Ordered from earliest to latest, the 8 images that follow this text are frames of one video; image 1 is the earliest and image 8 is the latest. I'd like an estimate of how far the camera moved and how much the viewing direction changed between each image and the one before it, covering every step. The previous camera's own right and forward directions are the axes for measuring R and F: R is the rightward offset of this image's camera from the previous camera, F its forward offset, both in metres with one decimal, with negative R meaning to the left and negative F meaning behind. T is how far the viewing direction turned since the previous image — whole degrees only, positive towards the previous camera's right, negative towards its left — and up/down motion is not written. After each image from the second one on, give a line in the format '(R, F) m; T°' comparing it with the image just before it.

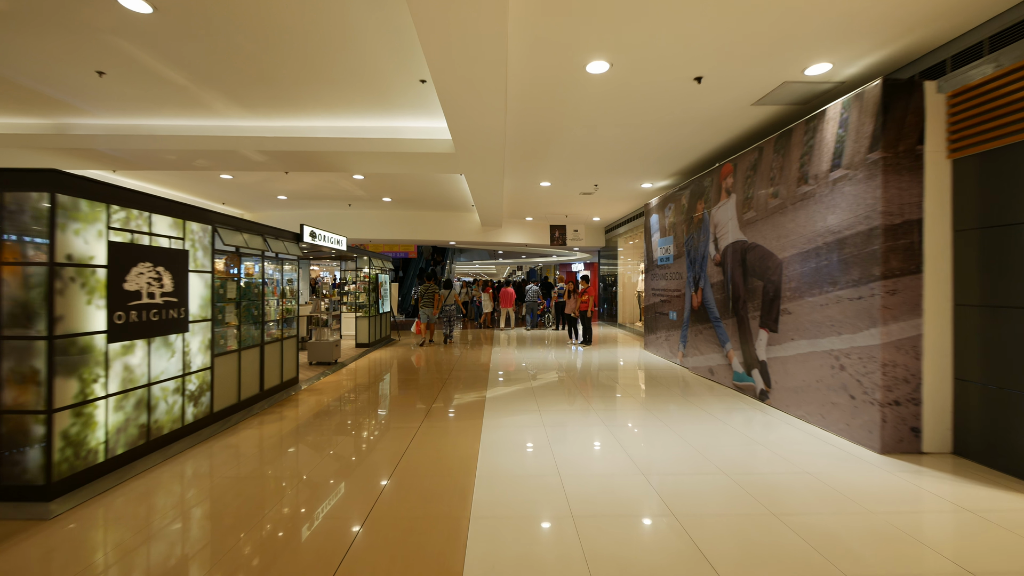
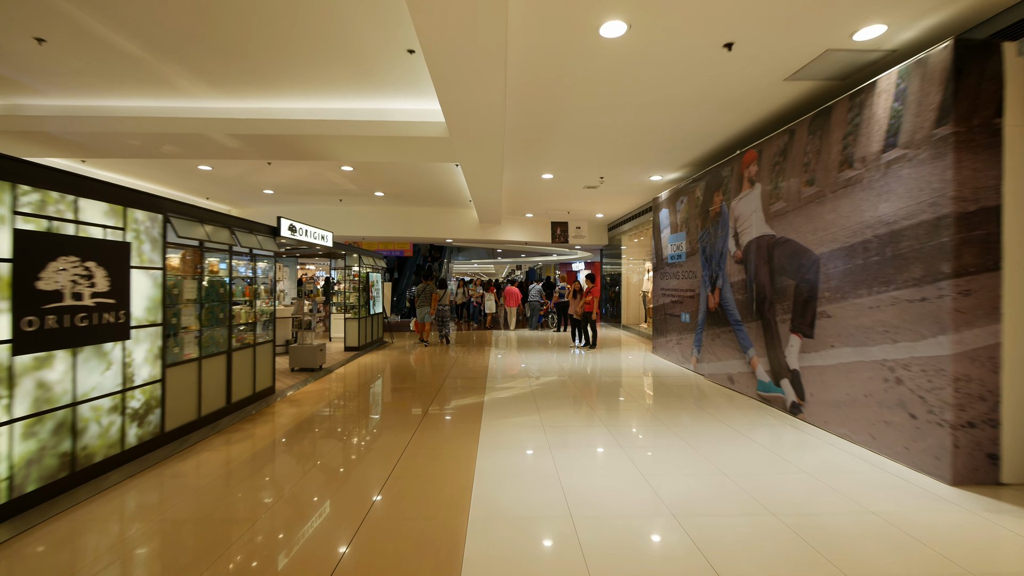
(0.0, +0.5) m; 0°
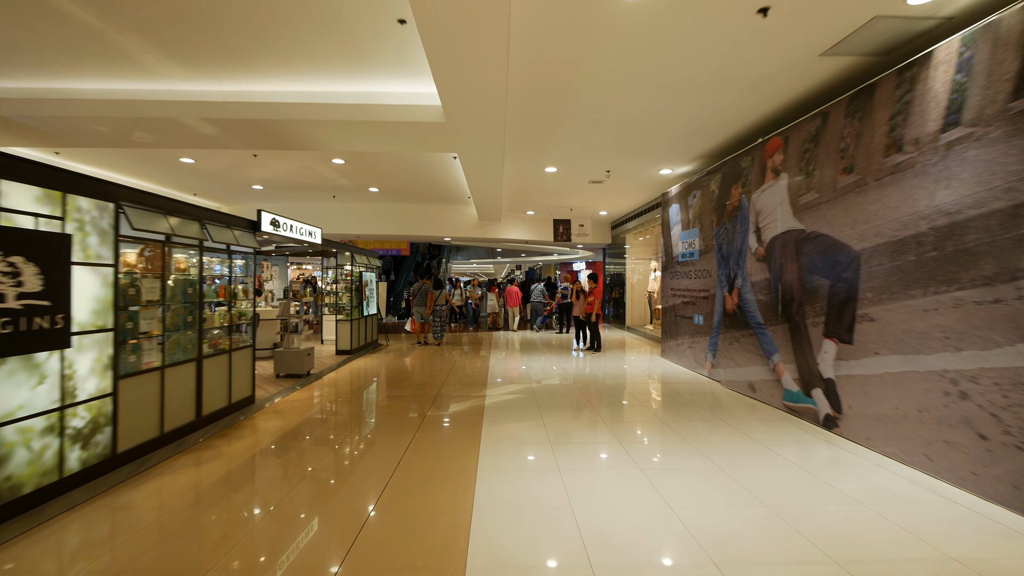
(0.0, +0.4) m; 0°
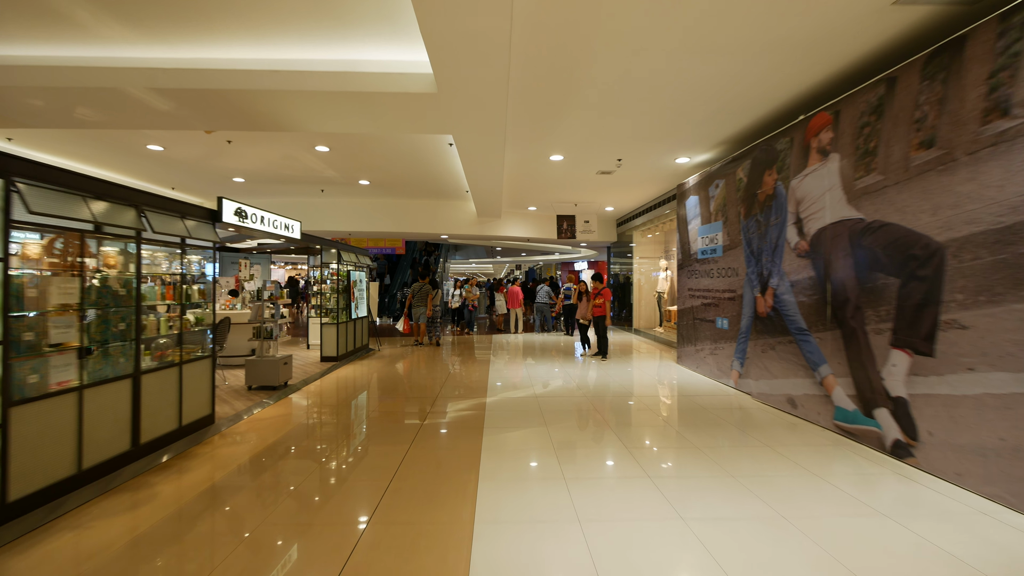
(0.0, +0.6) m; 0°
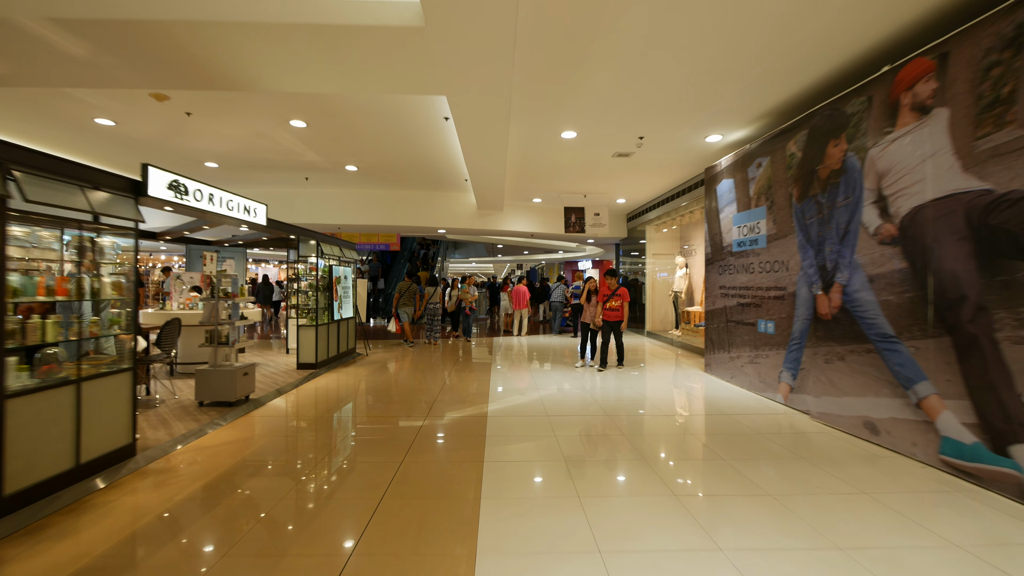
(0.0, +0.7) m; 0°
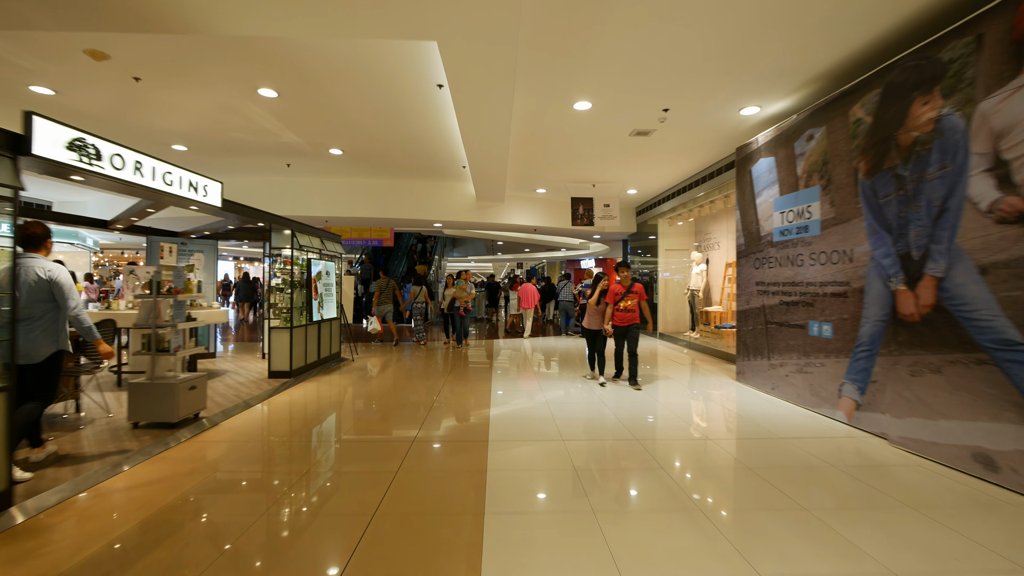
(0.0, +0.7) m; 0°
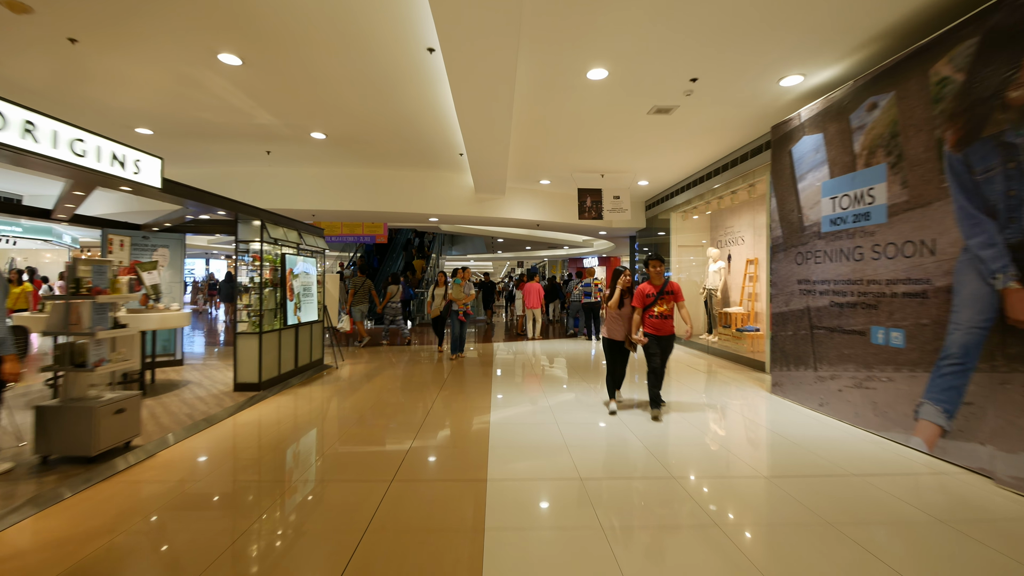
(0.0, +0.6) m; 0°
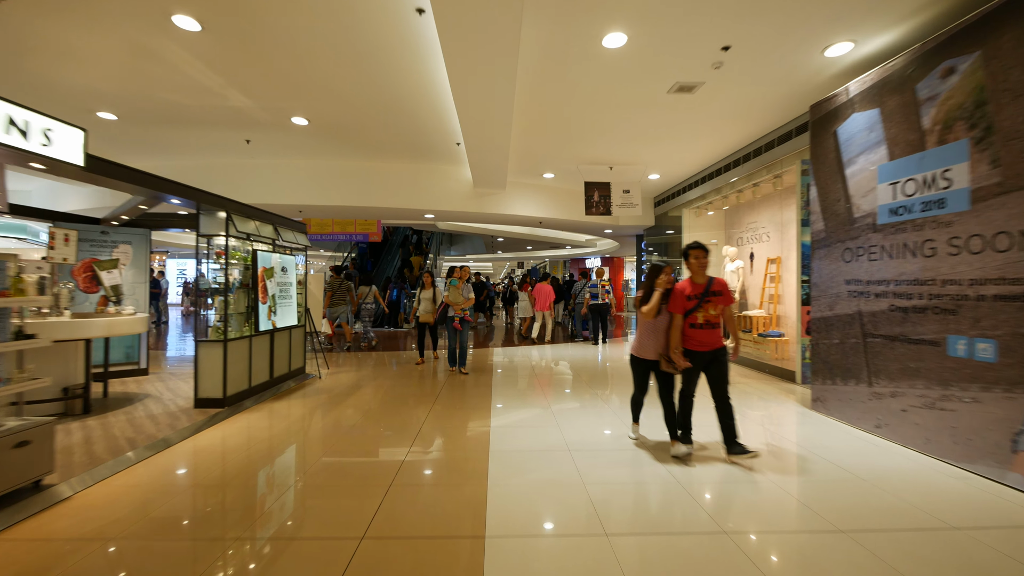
(0.0, +0.5) m; 0°
